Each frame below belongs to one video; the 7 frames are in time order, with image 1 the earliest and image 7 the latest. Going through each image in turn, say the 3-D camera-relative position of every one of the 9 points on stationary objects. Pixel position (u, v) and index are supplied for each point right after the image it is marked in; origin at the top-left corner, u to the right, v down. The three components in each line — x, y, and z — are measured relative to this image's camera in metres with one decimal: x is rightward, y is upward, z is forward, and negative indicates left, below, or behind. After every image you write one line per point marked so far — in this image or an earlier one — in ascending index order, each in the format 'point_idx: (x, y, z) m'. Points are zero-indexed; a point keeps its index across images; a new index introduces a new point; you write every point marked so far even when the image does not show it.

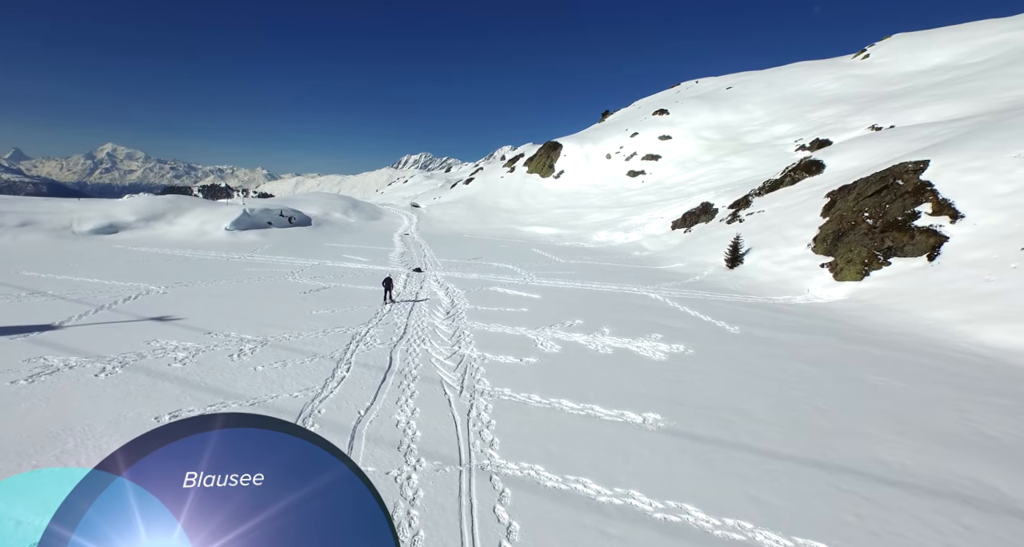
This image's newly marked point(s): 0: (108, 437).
0: (-8.4, -3.3, +7.7) m
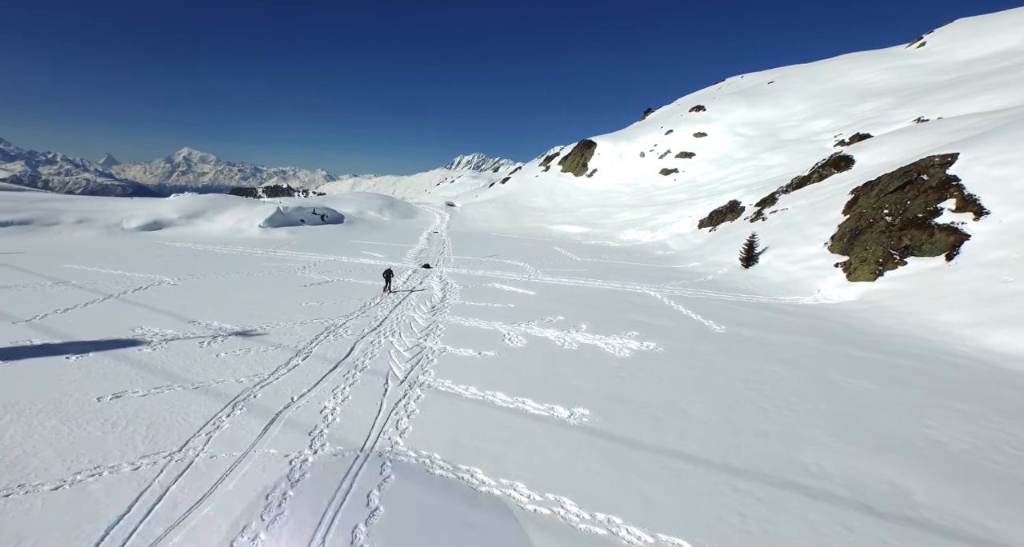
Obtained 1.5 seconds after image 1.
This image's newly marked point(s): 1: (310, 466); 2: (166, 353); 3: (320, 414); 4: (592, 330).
0: (-10.0, -2.9, +7.9) m
1: (-3.2, -3.0, +5.8) m
2: (-12.1, -2.8, +13.2) m
3: (-4.0, -2.9, +7.7) m
4: (+4.0, -2.6, +17.9) m
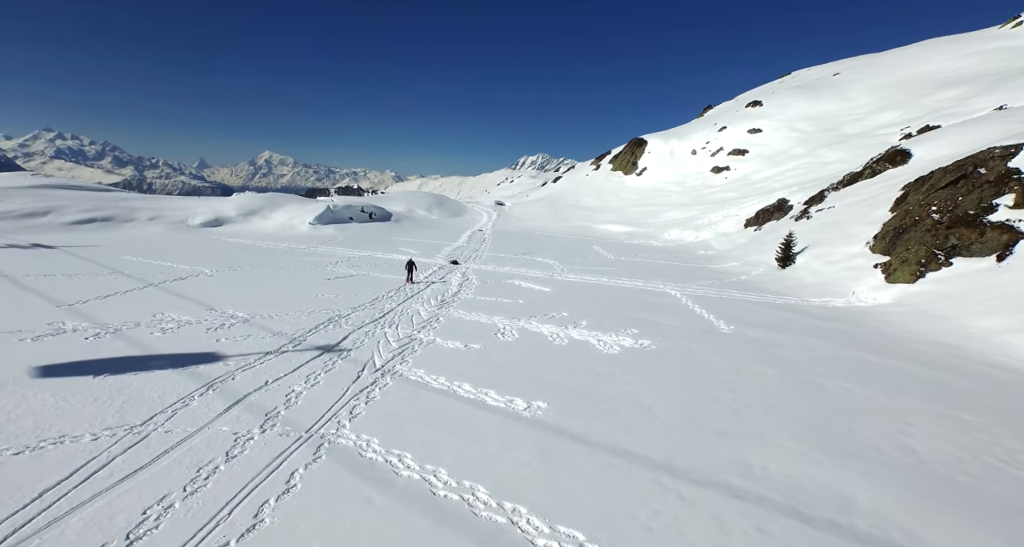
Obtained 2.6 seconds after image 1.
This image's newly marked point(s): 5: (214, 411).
0: (-10.9, -2.5, +8.6) m
1: (-4.2, -2.8, +6.0) m
2: (-12.6, -2.3, +14.0) m
3: (-4.9, -2.7, +8.0) m
4: (+3.8, -2.4, +17.6) m
5: (-5.7, -2.7, +7.1) m
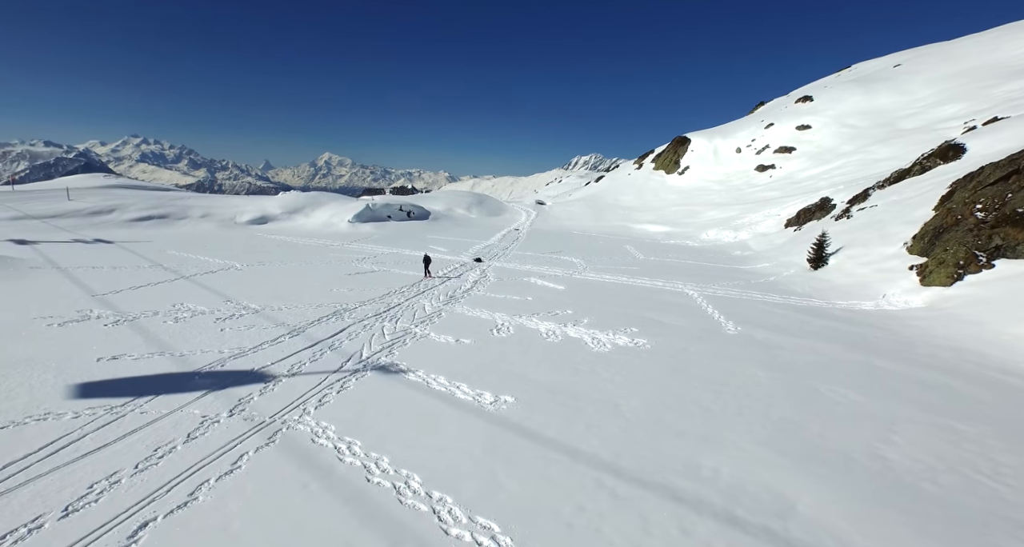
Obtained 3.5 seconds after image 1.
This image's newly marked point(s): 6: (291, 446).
0: (-11.5, -2.3, +9.2) m
1: (-5.0, -2.6, +6.2) m
2: (-12.9, -2.0, +14.7) m
3: (-5.6, -2.5, +8.3) m
4: (+3.7, -2.3, +17.3) m
5: (-6.4, -2.4, +7.4) m
6: (-3.3, -2.6, +5.6) m
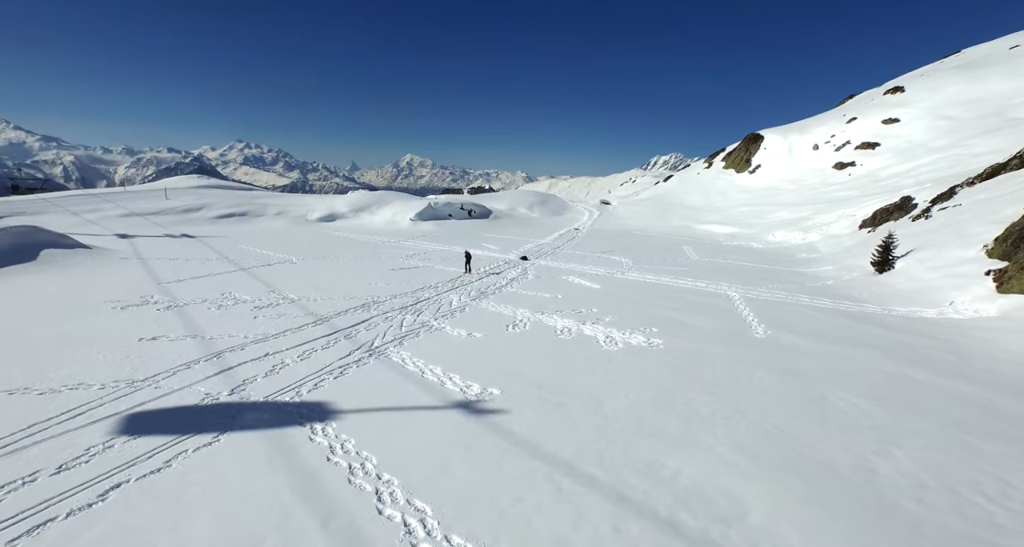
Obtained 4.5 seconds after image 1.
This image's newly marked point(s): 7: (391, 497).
0: (-11.7, -1.9, +10.4) m
1: (-5.4, -2.4, +6.8) m
2: (-12.5, -1.6, +16.0) m
3: (-5.8, -2.2, +8.9) m
4: (+4.3, -2.2, +17.0) m
5: (-6.8, -2.2, +8.1) m
6: (-3.9, -2.5, +6.0) m
7: (-1.3, -2.7, +4.4) m
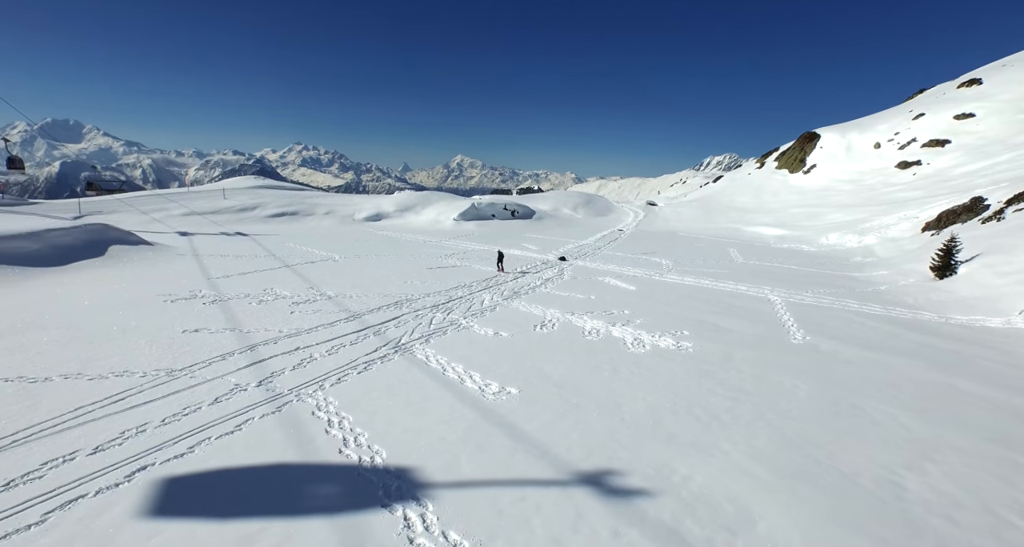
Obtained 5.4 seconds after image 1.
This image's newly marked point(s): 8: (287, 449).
0: (-11.0, -1.8, +11.4) m
1: (-5.1, -2.3, +7.3) m
2: (-11.5, -1.5, +17.1) m
3: (-5.3, -2.2, +9.5) m
4: (+5.4, -2.2, +16.8) m
5: (-6.3, -2.2, +8.8) m
6: (-3.6, -2.4, +6.5) m
7: (-1.2, -2.7, +4.7) m
8: (-3.1, -2.5, +5.6) m
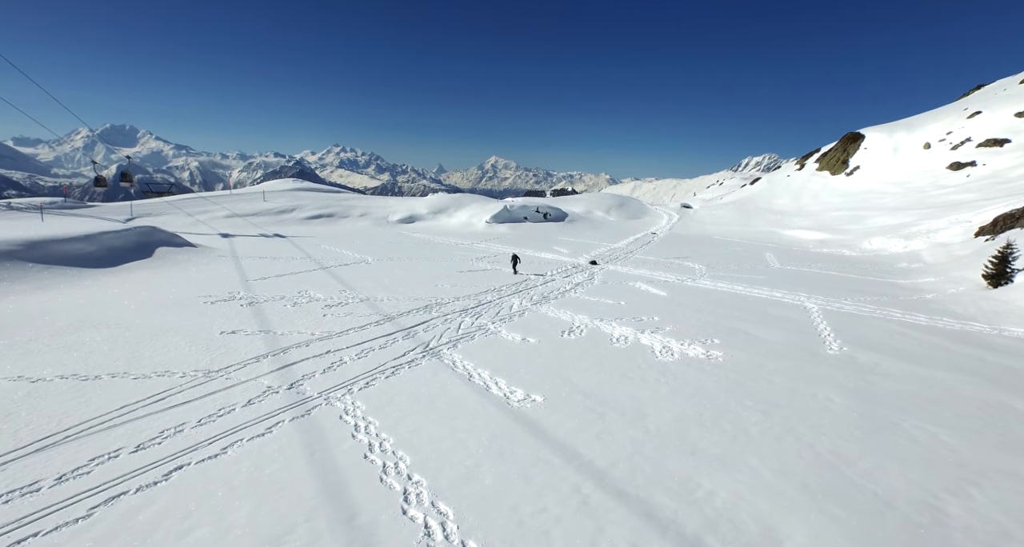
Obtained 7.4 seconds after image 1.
0: (-10.2, -2.0, +12.4) m
1: (-4.6, -2.5, +7.9) m
2: (-10.3, -1.7, +18.0) m
3: (-4.7, -2.4, +10.0) m
4: (+6.5, -2.5, +16.6) m
5: (-5.7, -2.3, +9.4) m
6: (-3.2, -2.6, +6.9) m
7: (-0.9, -2.9, +5.0) m
8: (-2.7, -2.7, +5.9) m
